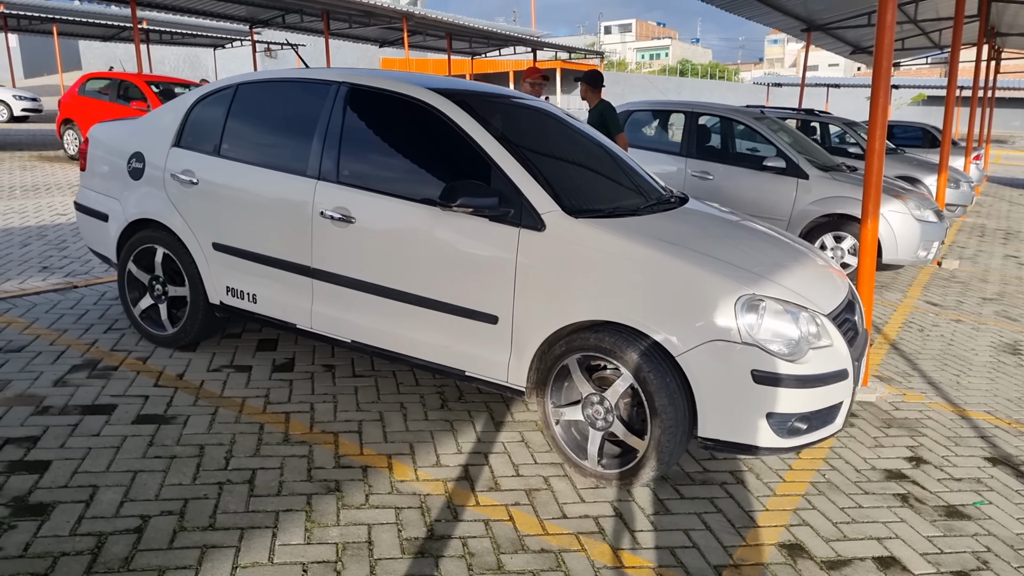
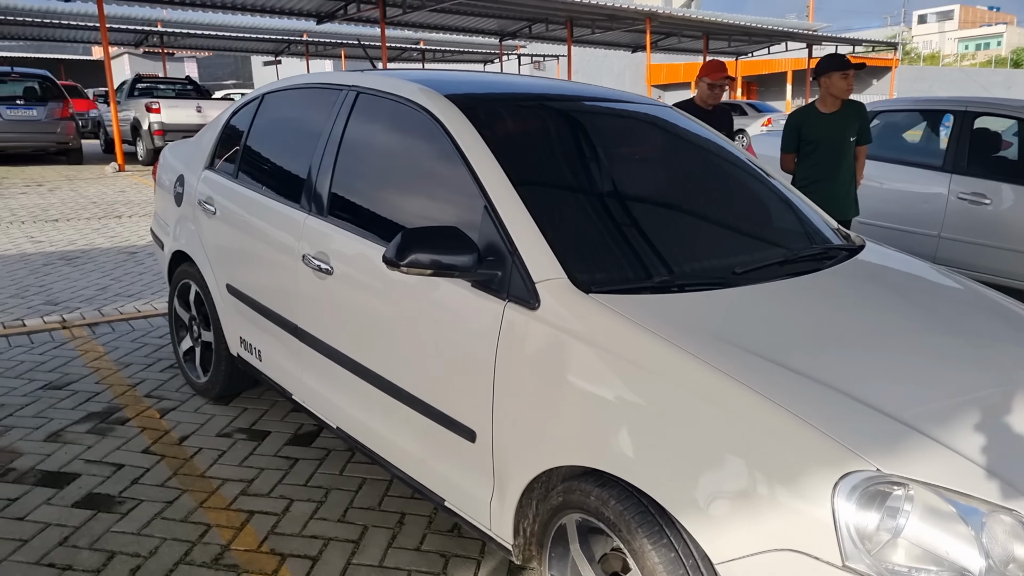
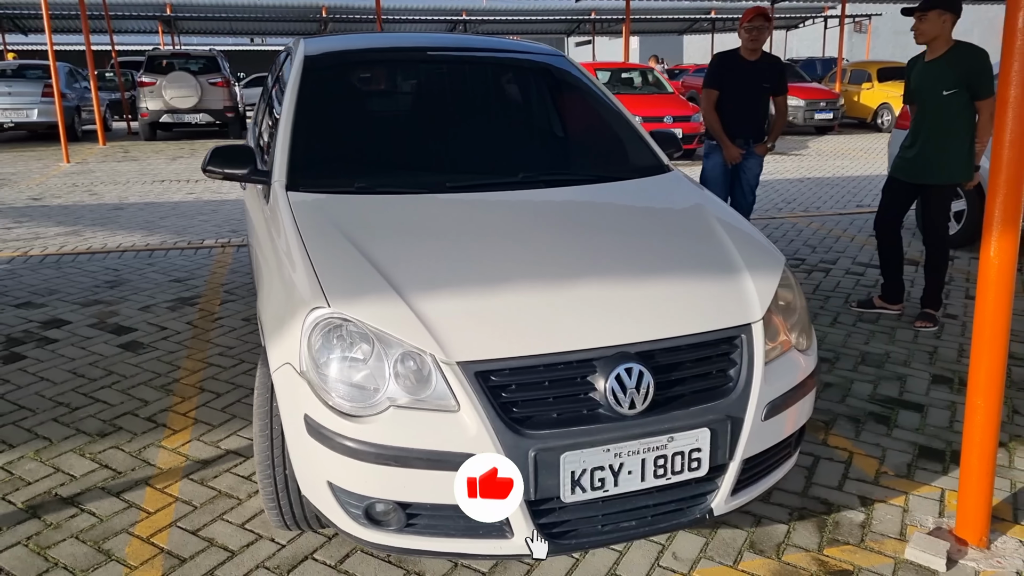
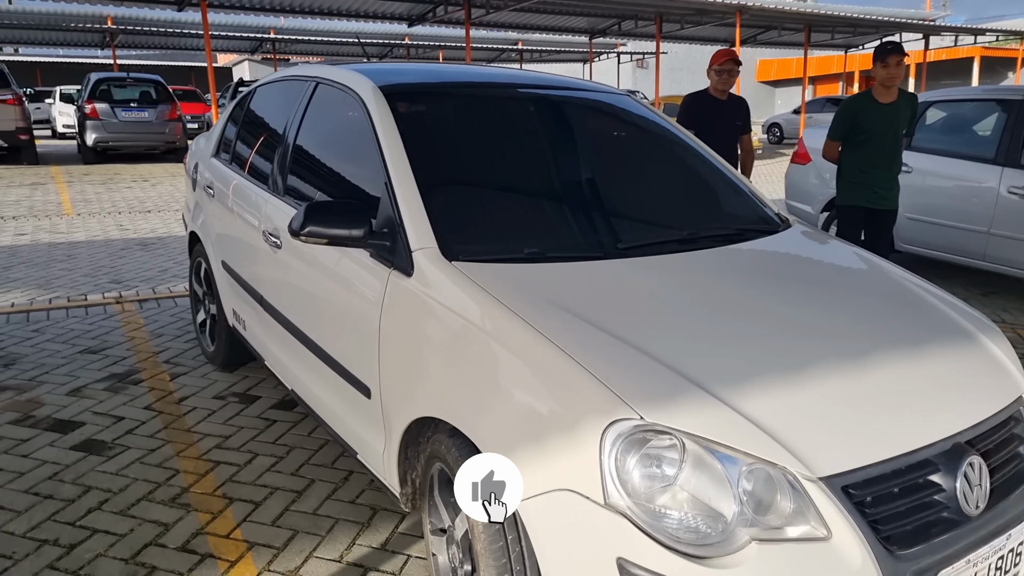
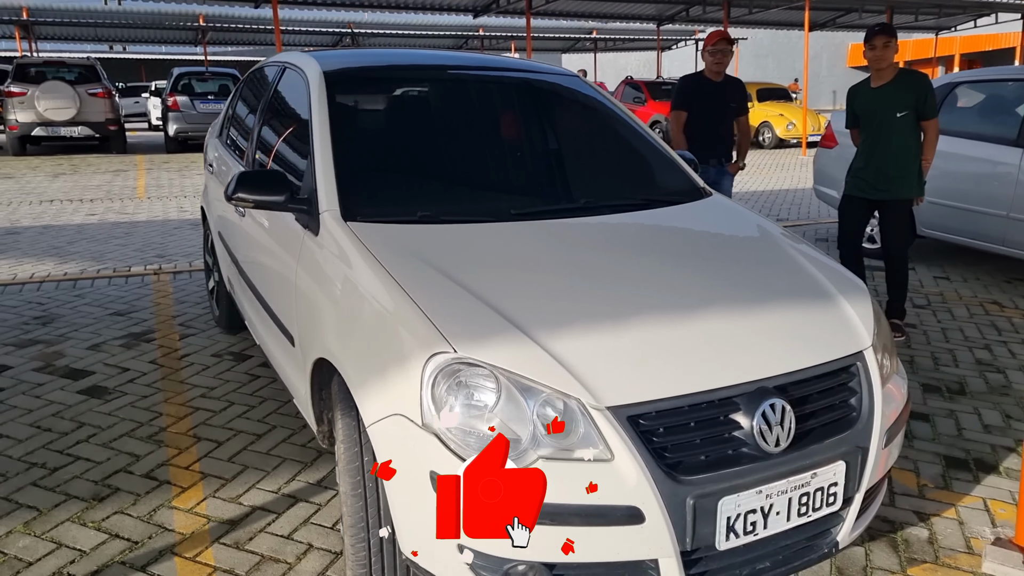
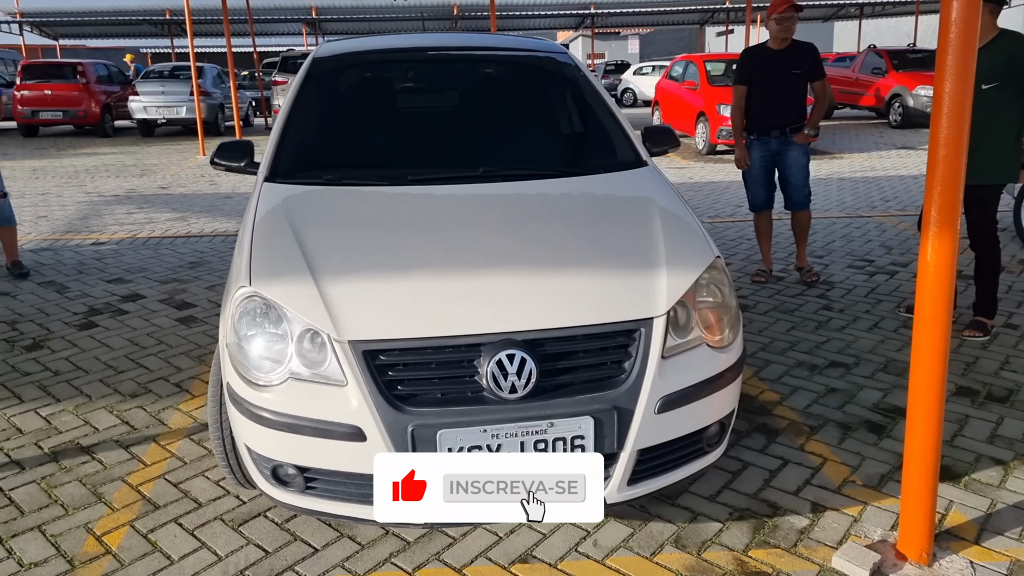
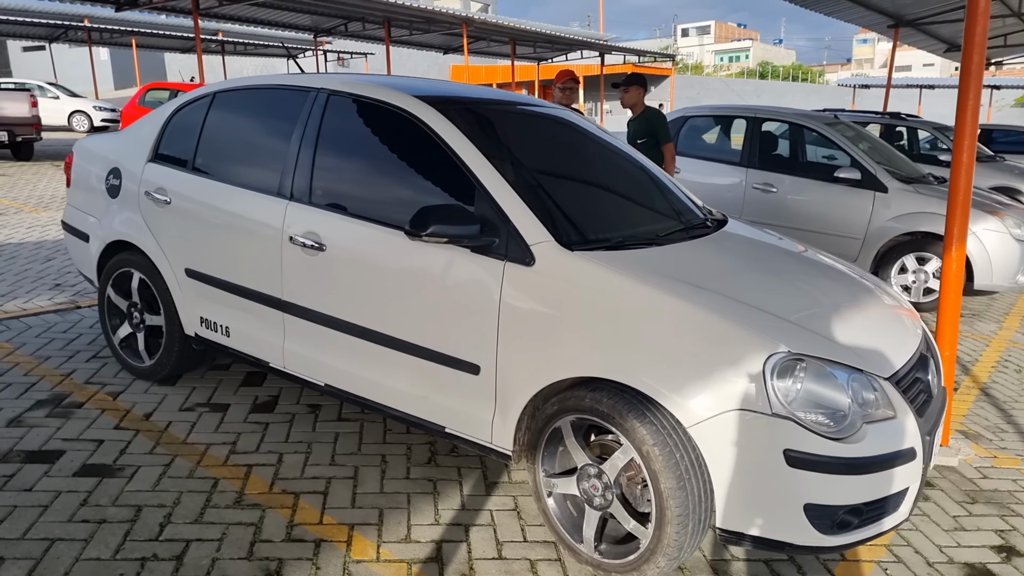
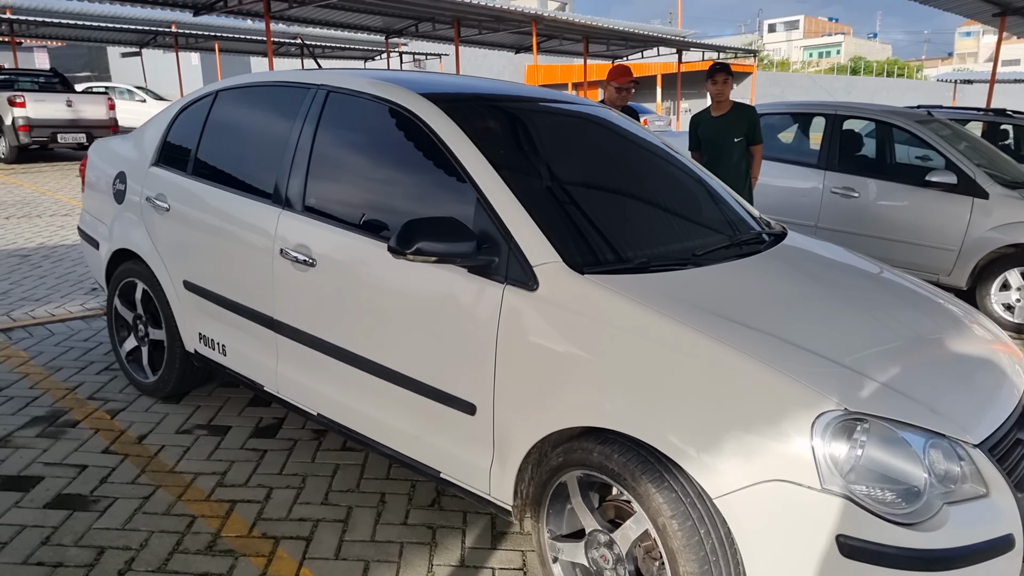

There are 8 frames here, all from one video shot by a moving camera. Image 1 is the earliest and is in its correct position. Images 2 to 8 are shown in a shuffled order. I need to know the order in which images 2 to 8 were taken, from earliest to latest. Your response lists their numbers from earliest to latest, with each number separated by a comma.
7, 8, 2, 4, 5, 3, 6
